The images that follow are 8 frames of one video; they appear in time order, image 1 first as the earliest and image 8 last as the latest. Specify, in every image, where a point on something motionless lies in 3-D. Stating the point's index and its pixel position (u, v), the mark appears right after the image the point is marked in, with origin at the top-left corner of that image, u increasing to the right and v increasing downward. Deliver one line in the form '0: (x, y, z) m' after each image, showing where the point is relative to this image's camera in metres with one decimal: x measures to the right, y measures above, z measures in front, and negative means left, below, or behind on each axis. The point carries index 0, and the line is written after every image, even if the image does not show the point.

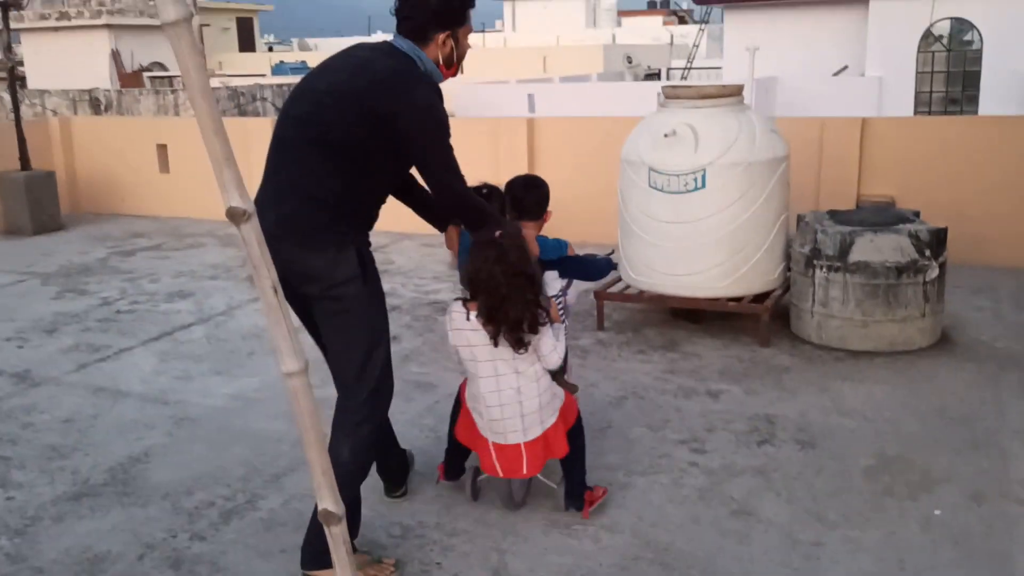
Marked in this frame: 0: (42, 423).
0: (-2.1, -0.6, +4.2) m
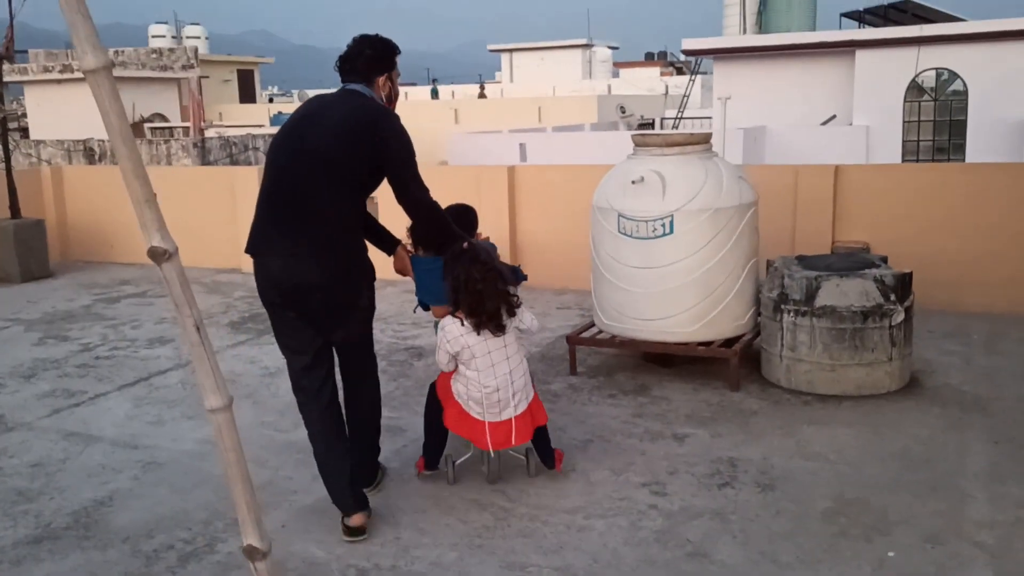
0: (-2.3, -0.8, +4.3) m
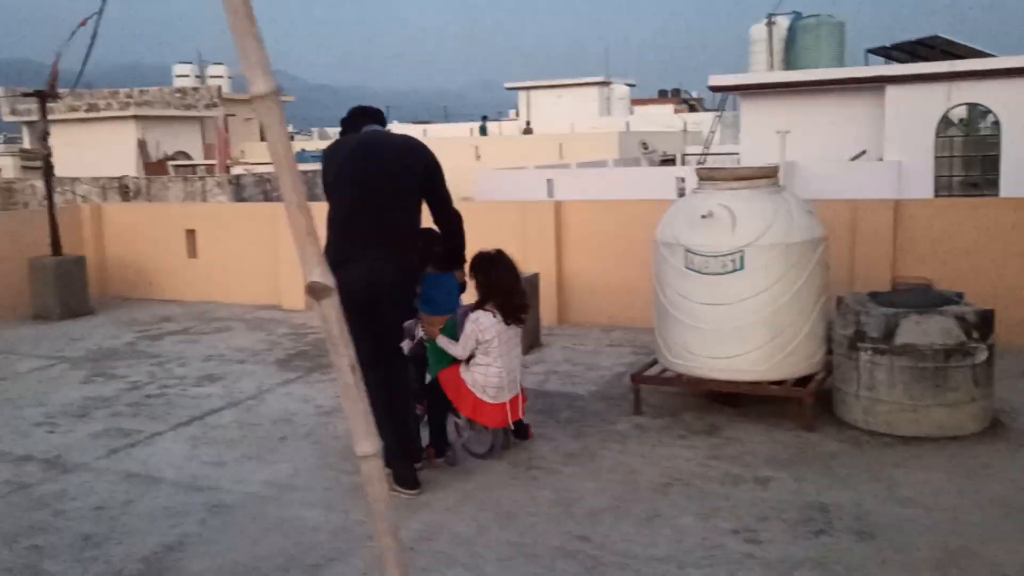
0: (-1.9, -1.0, +4.1) m
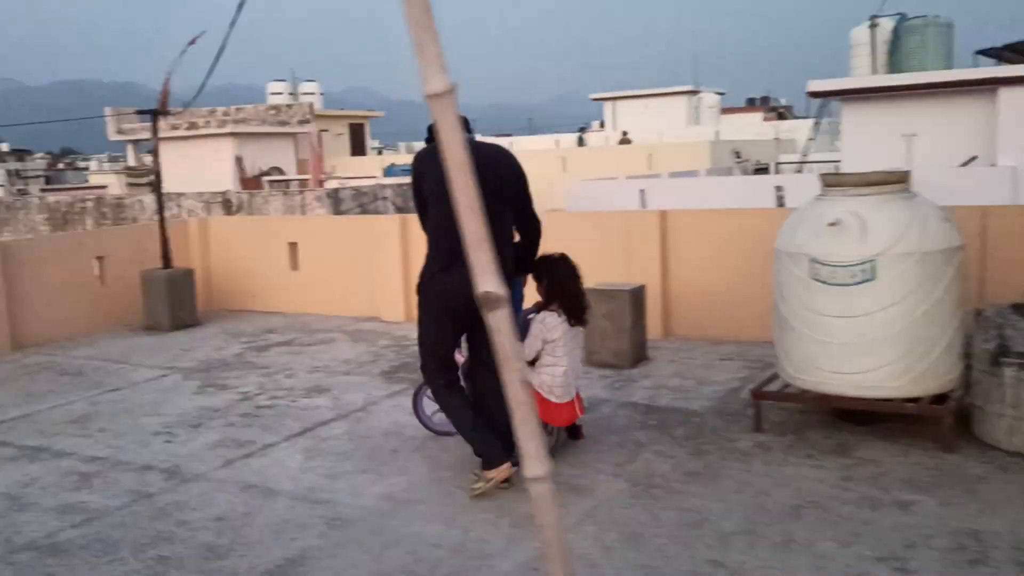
0: (-1.4, -1.0, +4.2) m
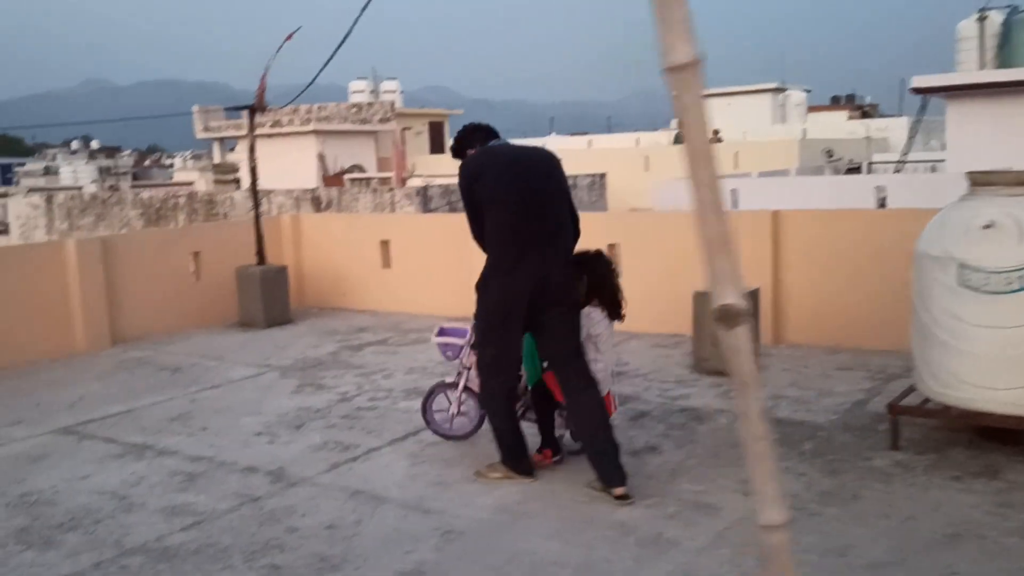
0: (-0.9, -1.0, +4.0) m
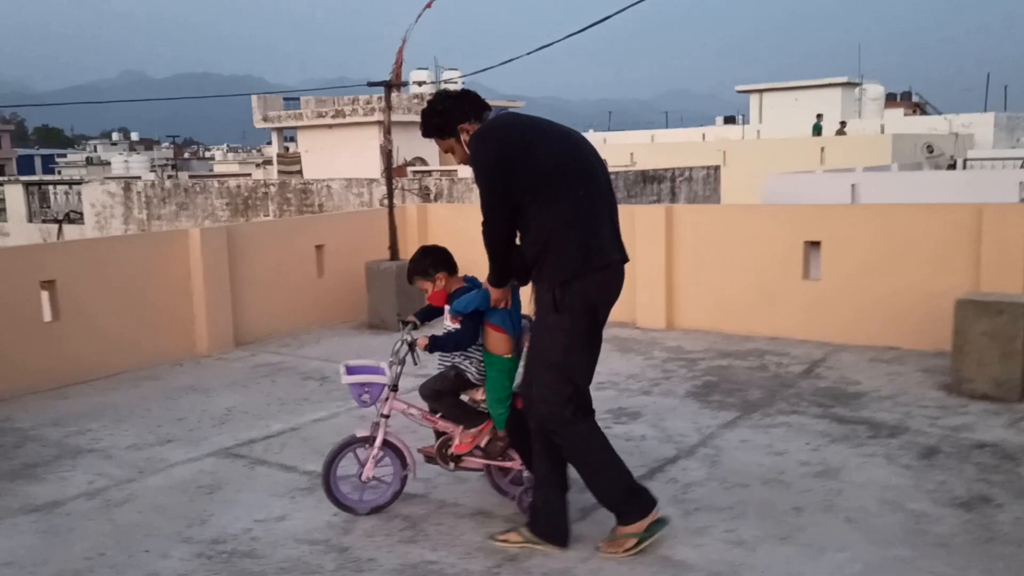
0: (+0.3, -1.1, +3.1) m
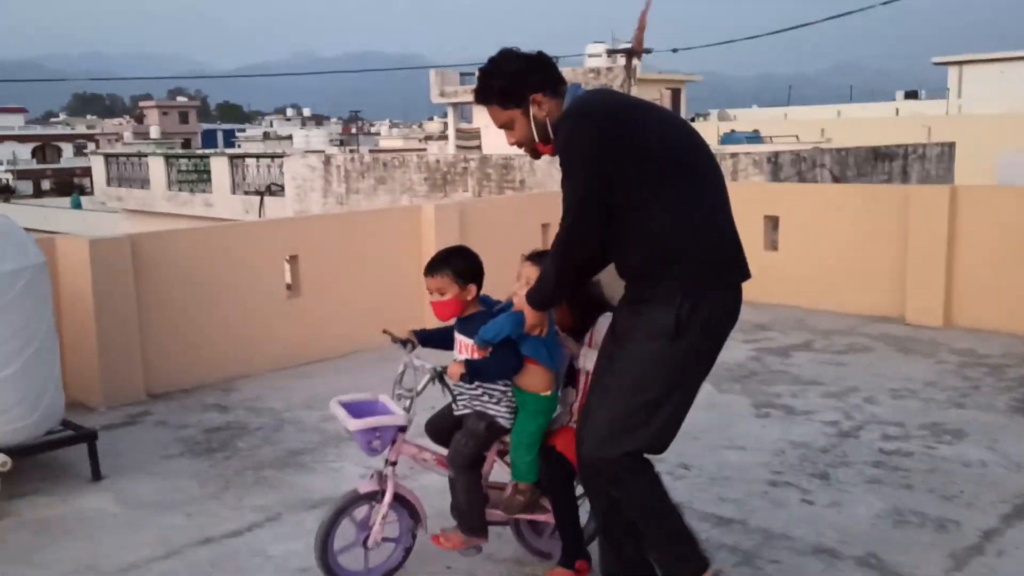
0: (+1.4, -1.1, +2.4) m
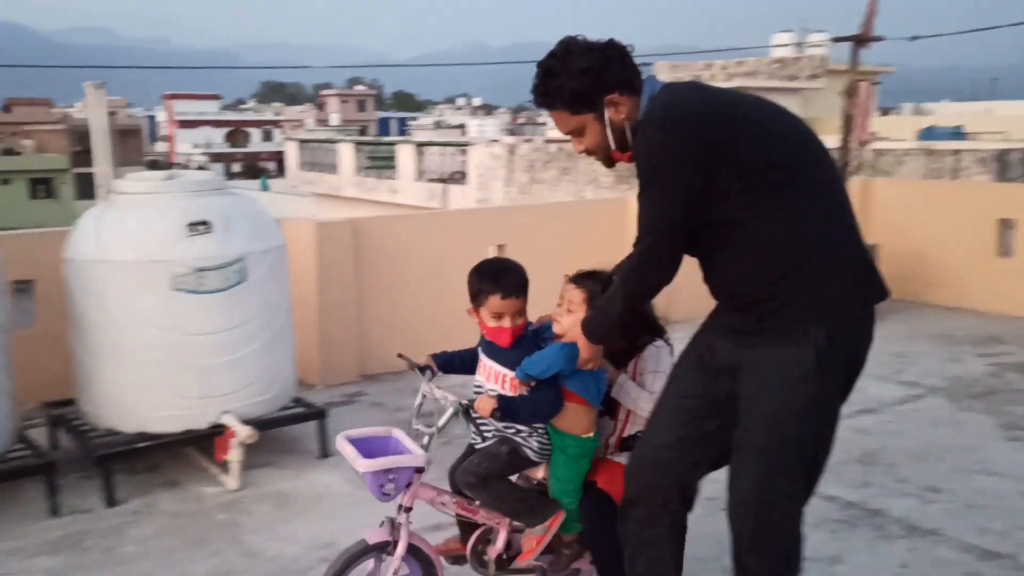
0: (+2.1, -1.1, +2.0) m
